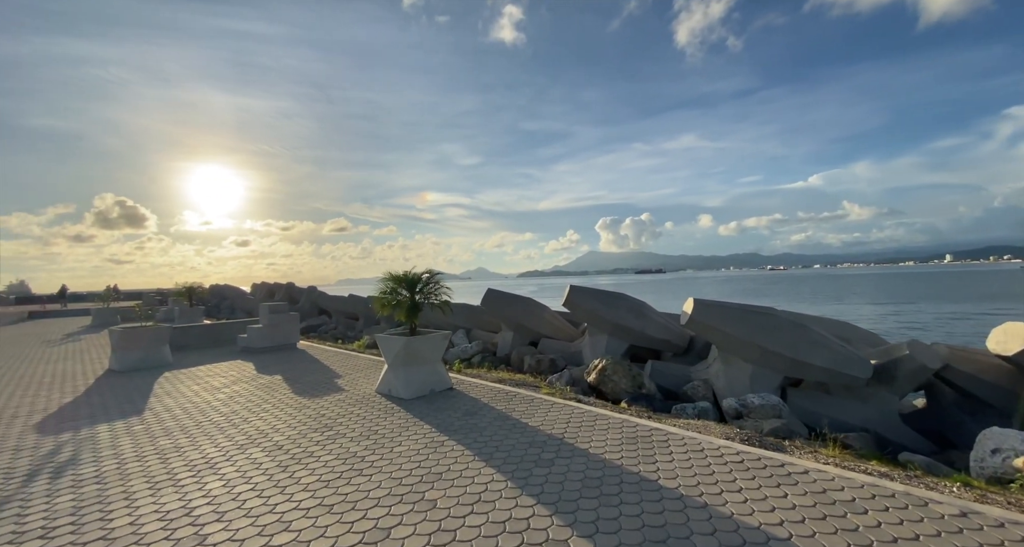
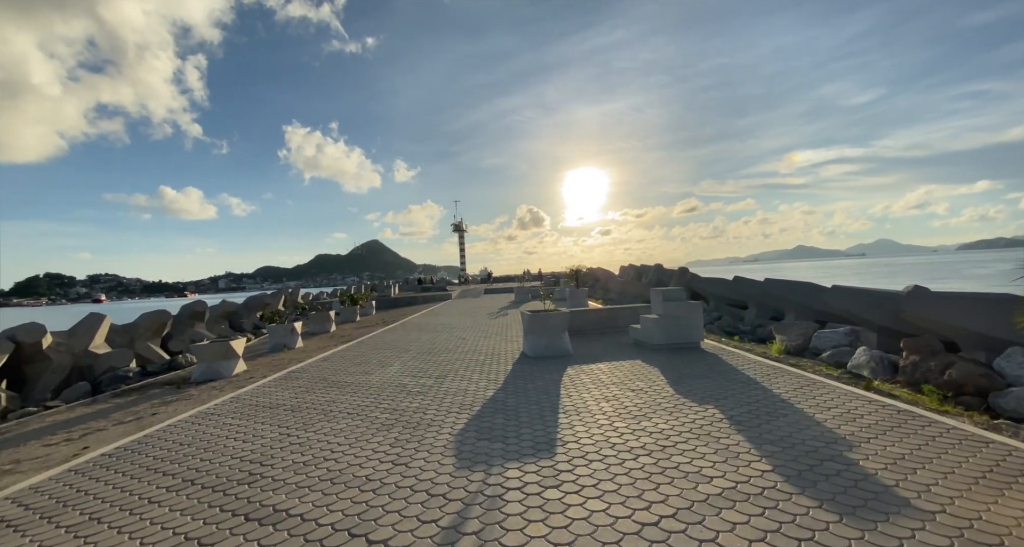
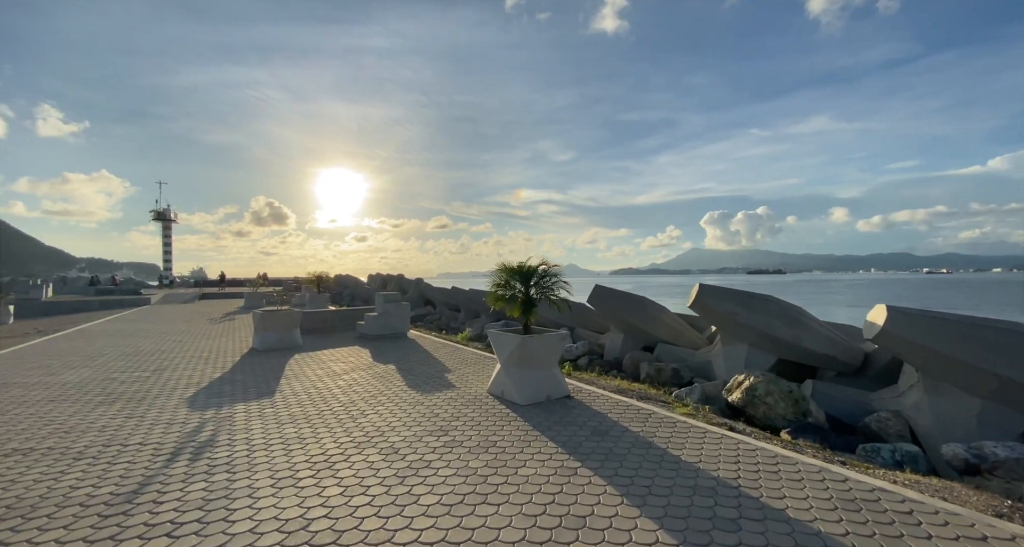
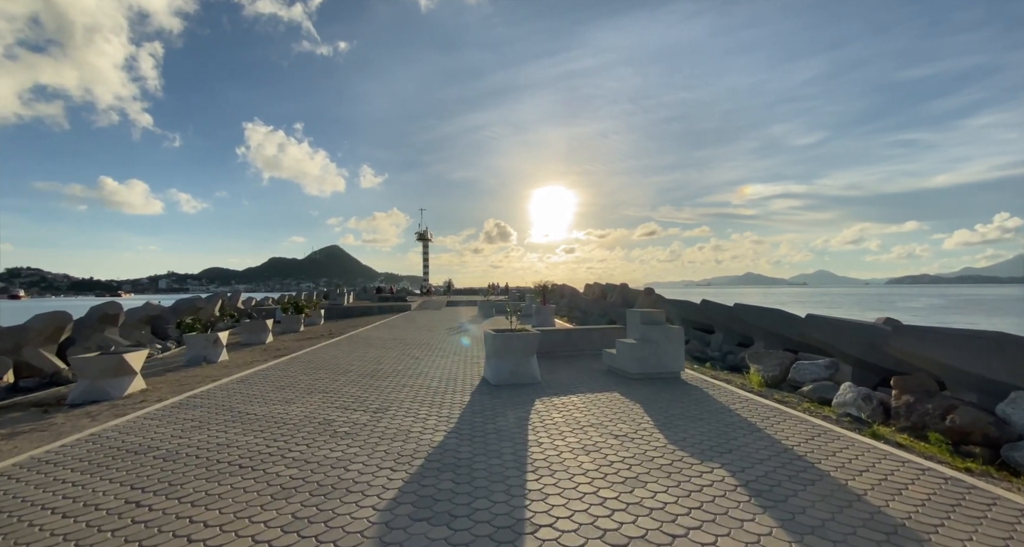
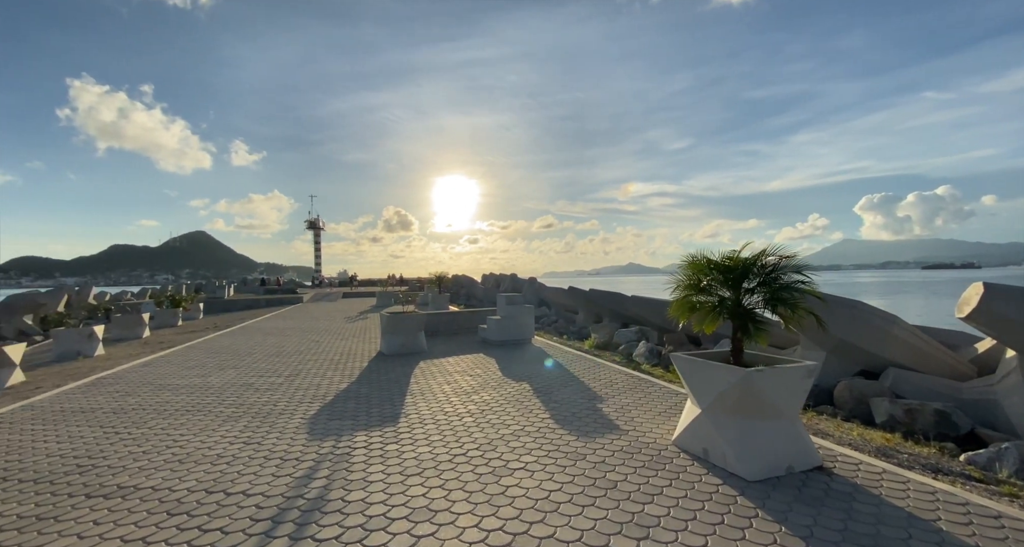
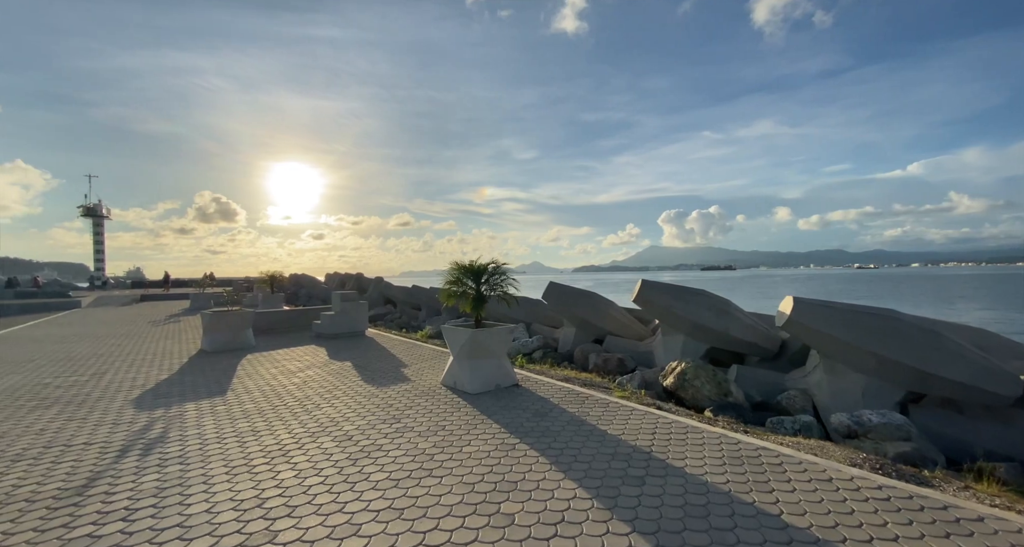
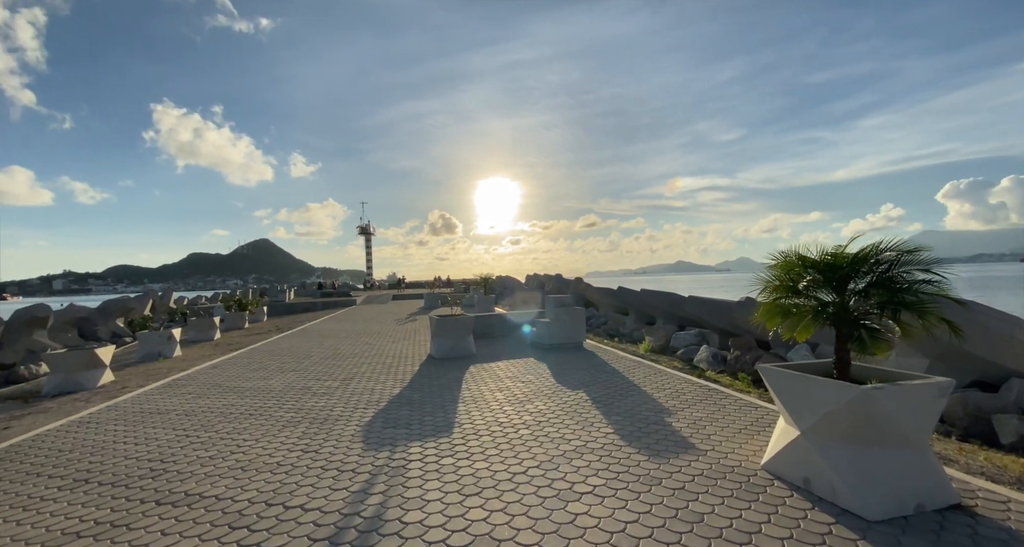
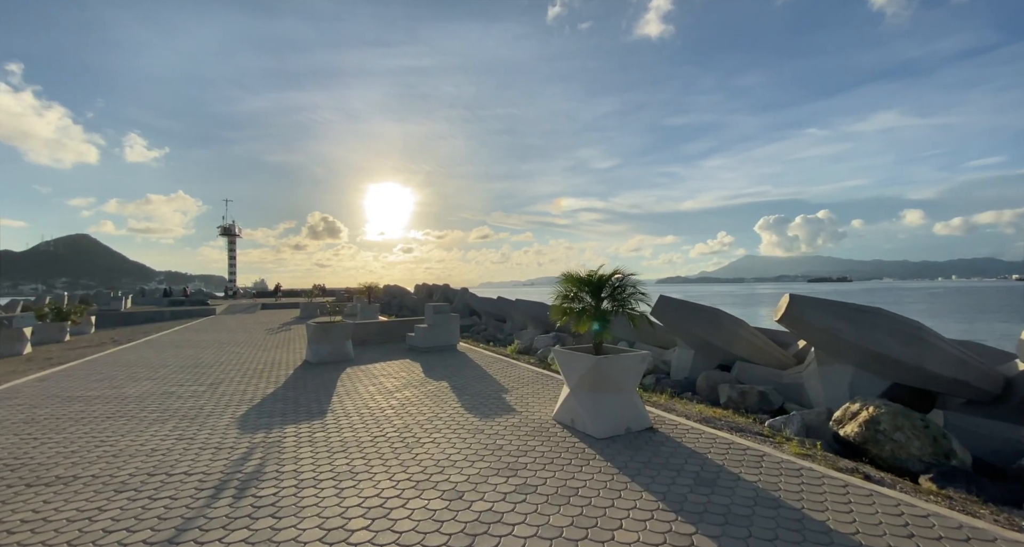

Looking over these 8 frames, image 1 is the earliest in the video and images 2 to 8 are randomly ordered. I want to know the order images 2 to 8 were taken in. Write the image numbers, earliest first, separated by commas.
6, 3, 8, 5, 7, 2, 4
